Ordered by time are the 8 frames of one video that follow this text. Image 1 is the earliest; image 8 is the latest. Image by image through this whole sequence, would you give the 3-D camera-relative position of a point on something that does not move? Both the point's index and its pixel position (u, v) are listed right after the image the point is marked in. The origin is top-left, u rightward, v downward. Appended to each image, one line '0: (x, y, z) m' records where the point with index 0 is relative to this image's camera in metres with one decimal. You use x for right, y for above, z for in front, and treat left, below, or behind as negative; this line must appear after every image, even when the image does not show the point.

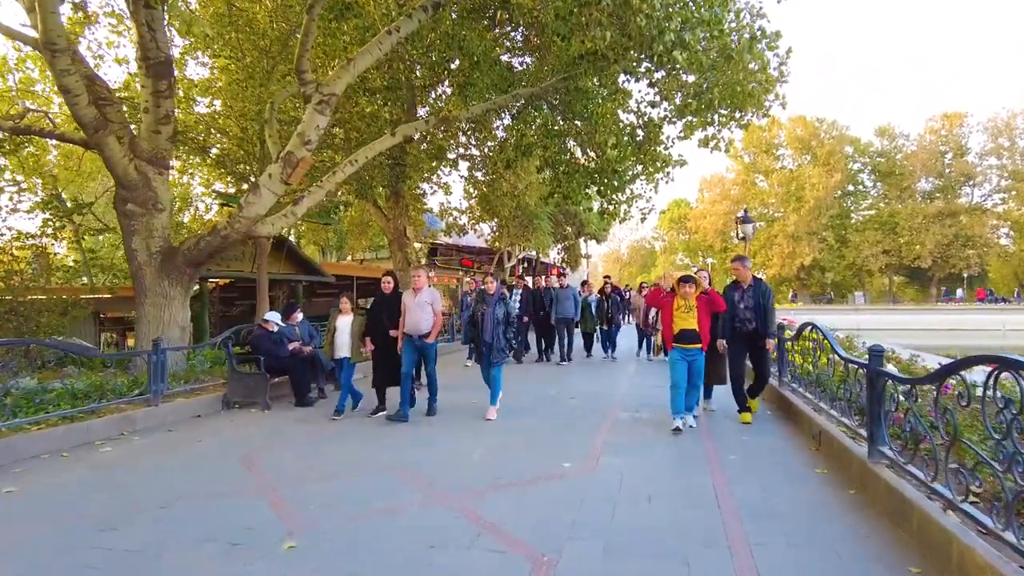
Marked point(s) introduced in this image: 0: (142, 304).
0: (-5.5, -0.2, +9.8) m
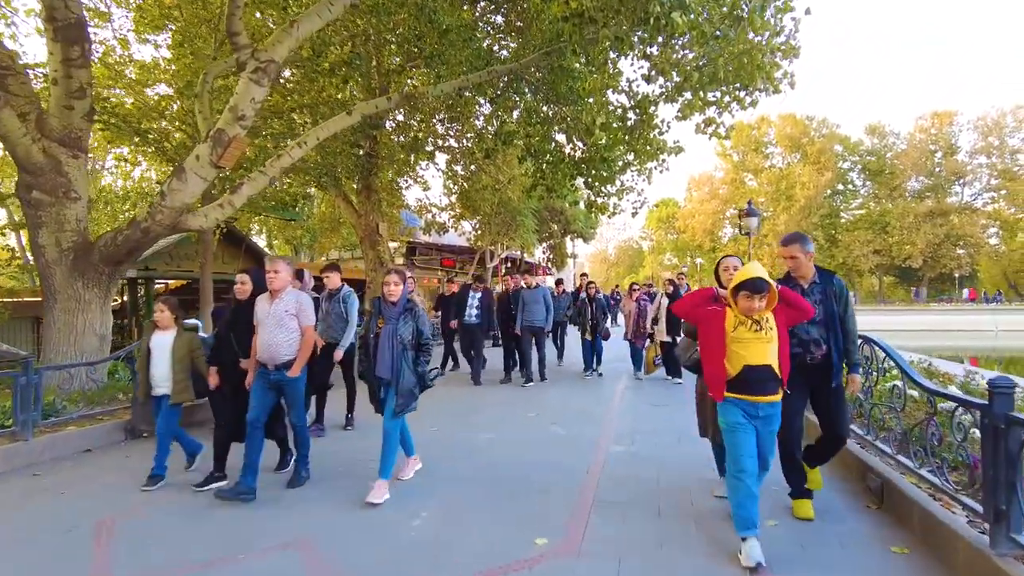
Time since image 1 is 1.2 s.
0: (-5.9, -0.3, +8.3) m
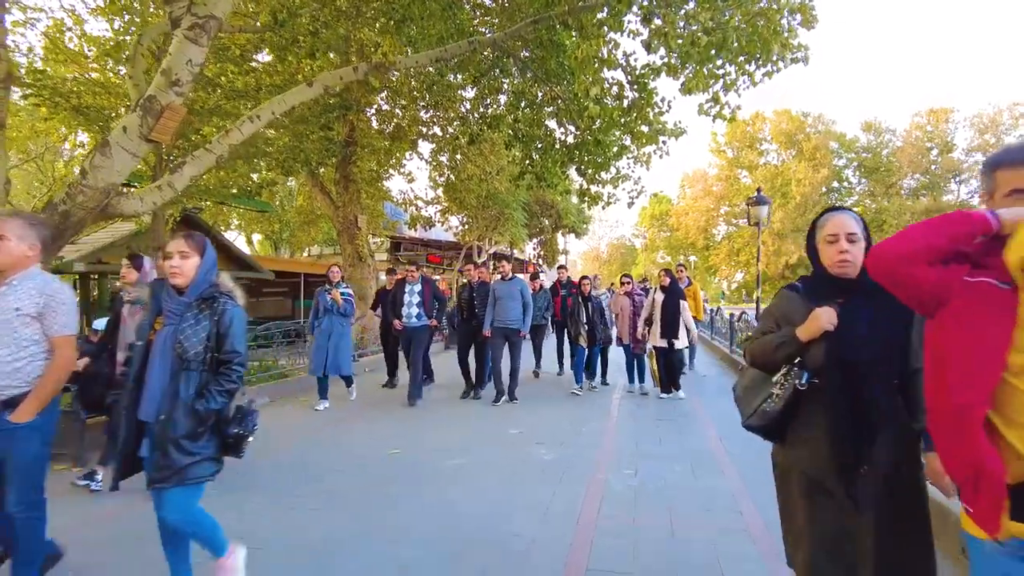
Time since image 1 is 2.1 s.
0: (-6.1, -0.2, +7.2) m
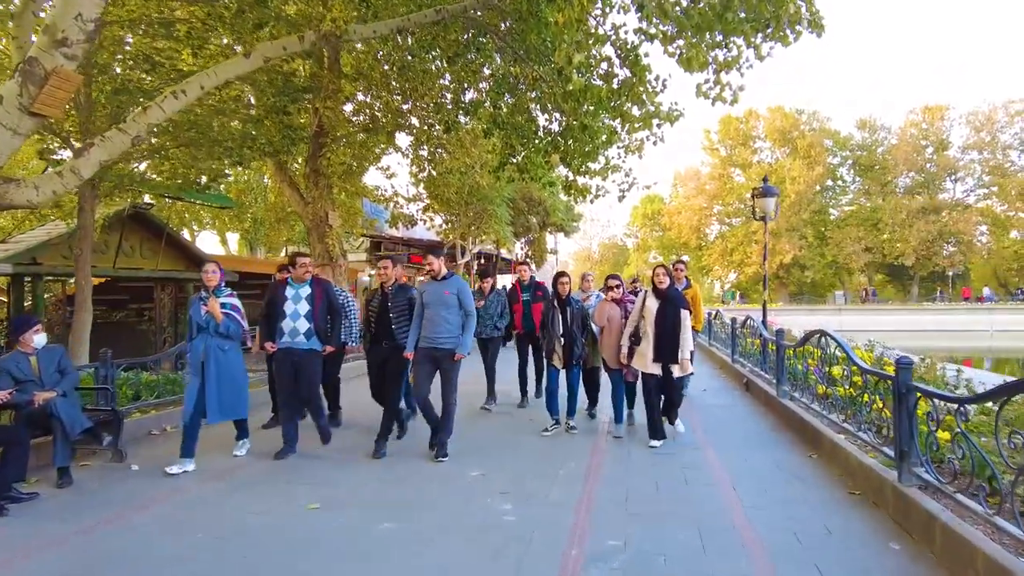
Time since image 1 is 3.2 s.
0: (-6.4, -0.3, +5.9) m
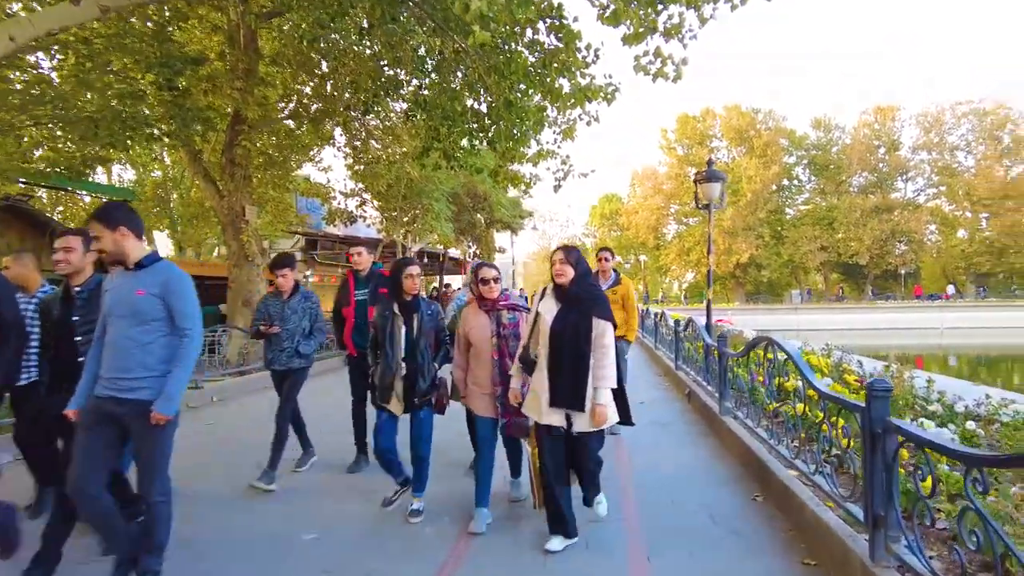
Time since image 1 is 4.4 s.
0: (-7.2, -0.3, +4.4) m
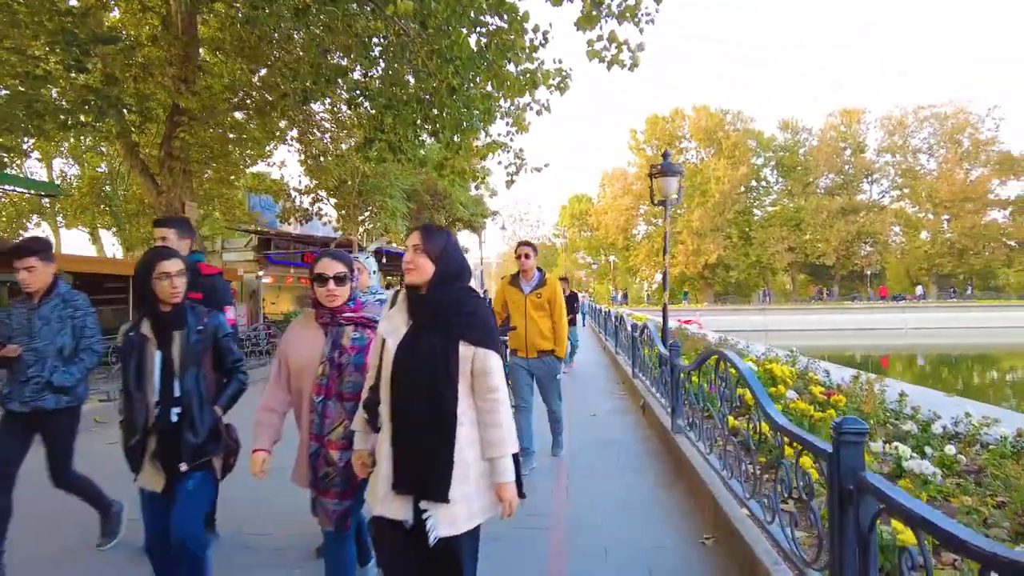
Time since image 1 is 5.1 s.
0: (-7.7, -0.3, +3.4) m
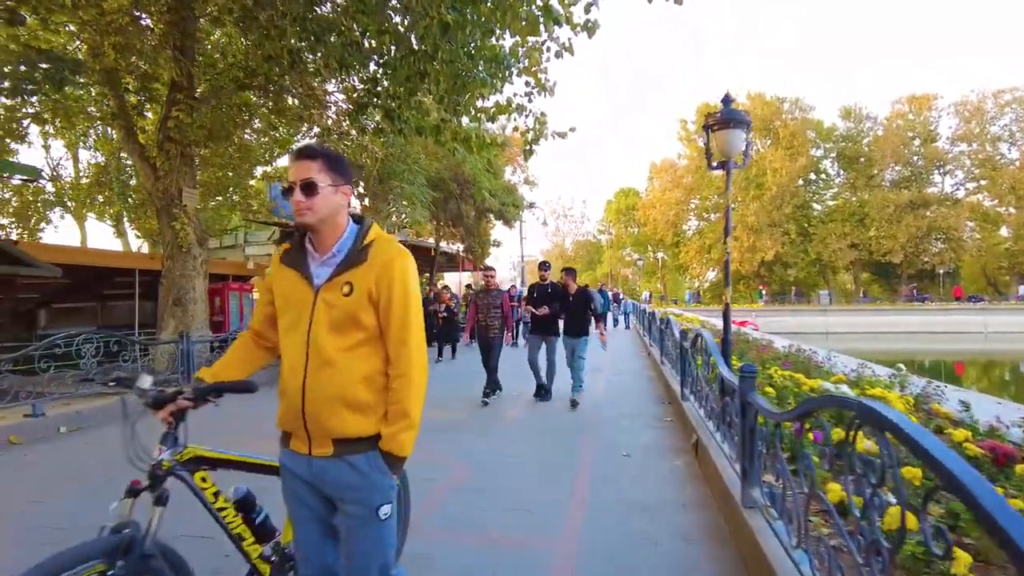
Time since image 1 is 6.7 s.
0: (-7.9, -0.2, +2.2) m
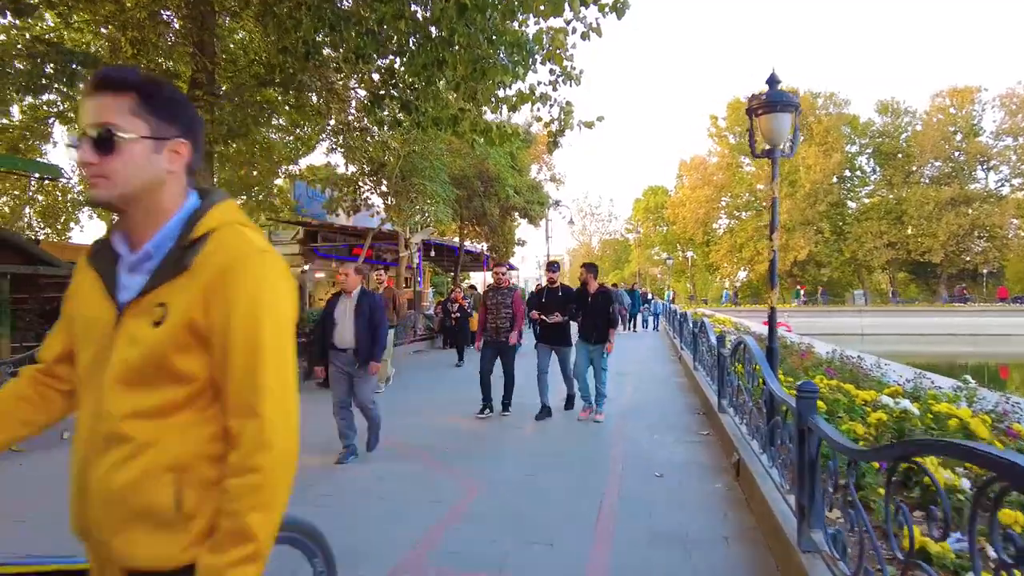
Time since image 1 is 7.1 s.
0: (-7.9, -0.2, +2.0) m
